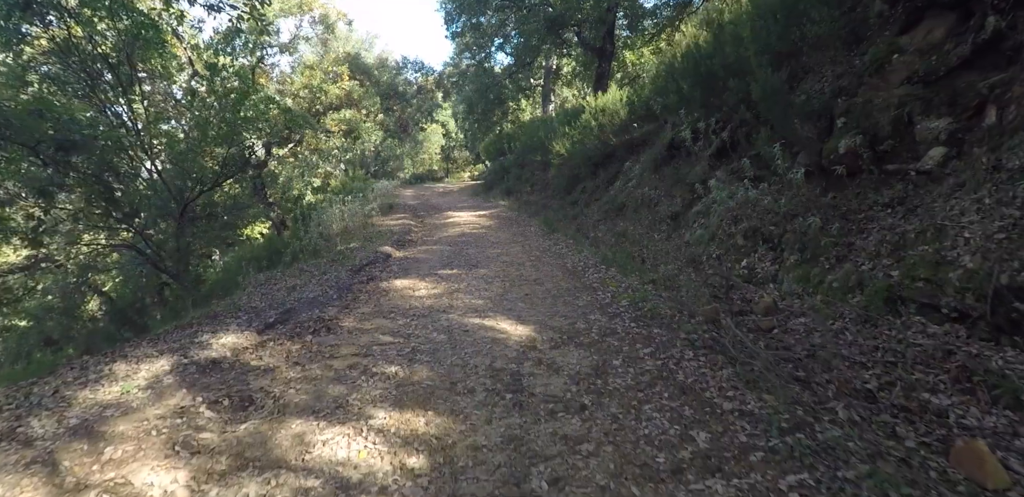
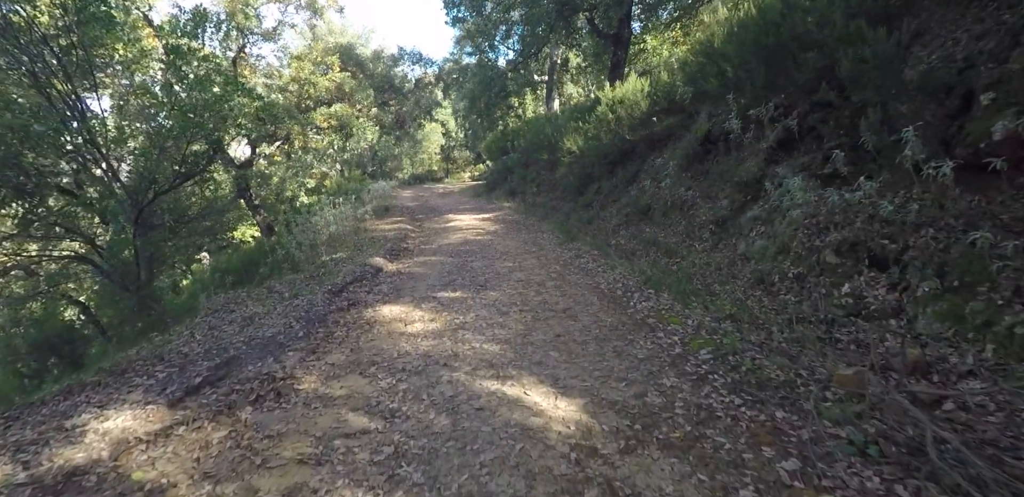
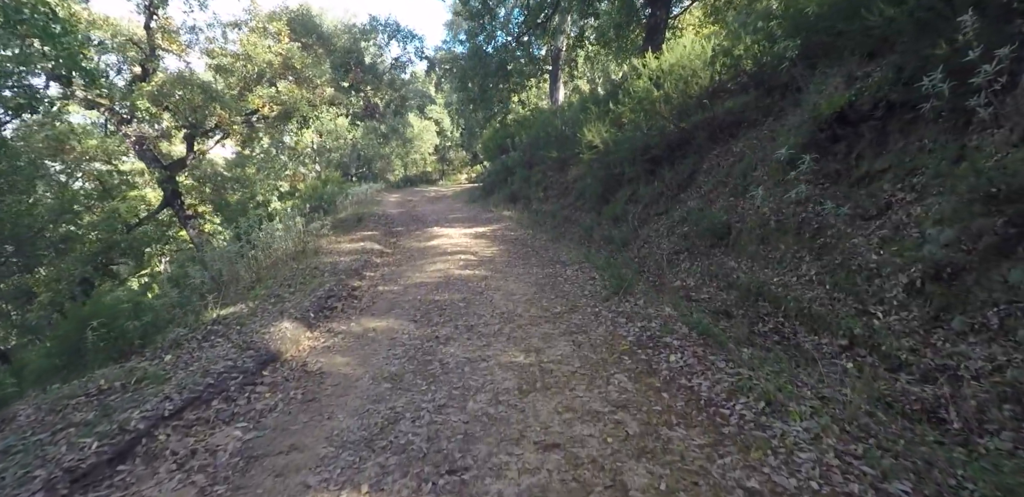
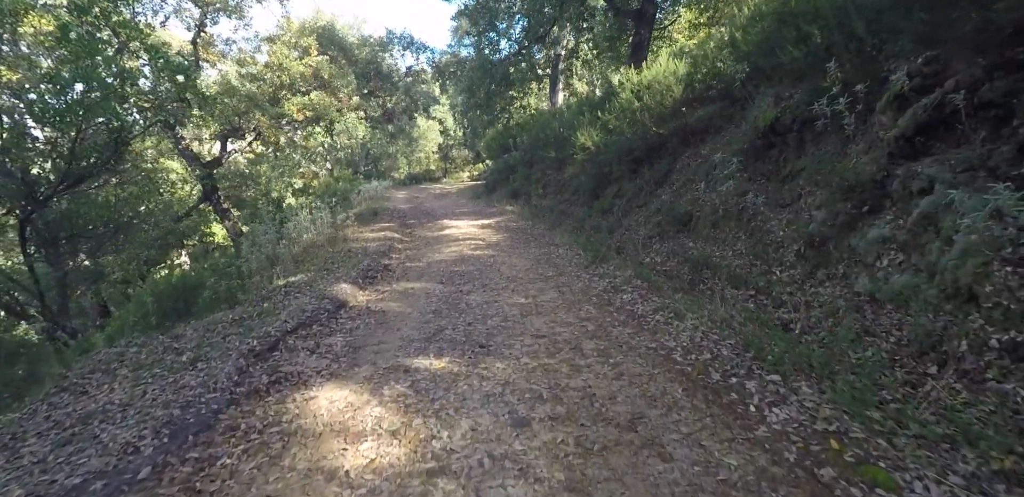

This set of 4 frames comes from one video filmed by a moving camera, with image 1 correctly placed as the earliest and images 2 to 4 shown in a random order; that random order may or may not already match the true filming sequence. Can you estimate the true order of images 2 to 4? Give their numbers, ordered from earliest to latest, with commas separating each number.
2, 4, 3
